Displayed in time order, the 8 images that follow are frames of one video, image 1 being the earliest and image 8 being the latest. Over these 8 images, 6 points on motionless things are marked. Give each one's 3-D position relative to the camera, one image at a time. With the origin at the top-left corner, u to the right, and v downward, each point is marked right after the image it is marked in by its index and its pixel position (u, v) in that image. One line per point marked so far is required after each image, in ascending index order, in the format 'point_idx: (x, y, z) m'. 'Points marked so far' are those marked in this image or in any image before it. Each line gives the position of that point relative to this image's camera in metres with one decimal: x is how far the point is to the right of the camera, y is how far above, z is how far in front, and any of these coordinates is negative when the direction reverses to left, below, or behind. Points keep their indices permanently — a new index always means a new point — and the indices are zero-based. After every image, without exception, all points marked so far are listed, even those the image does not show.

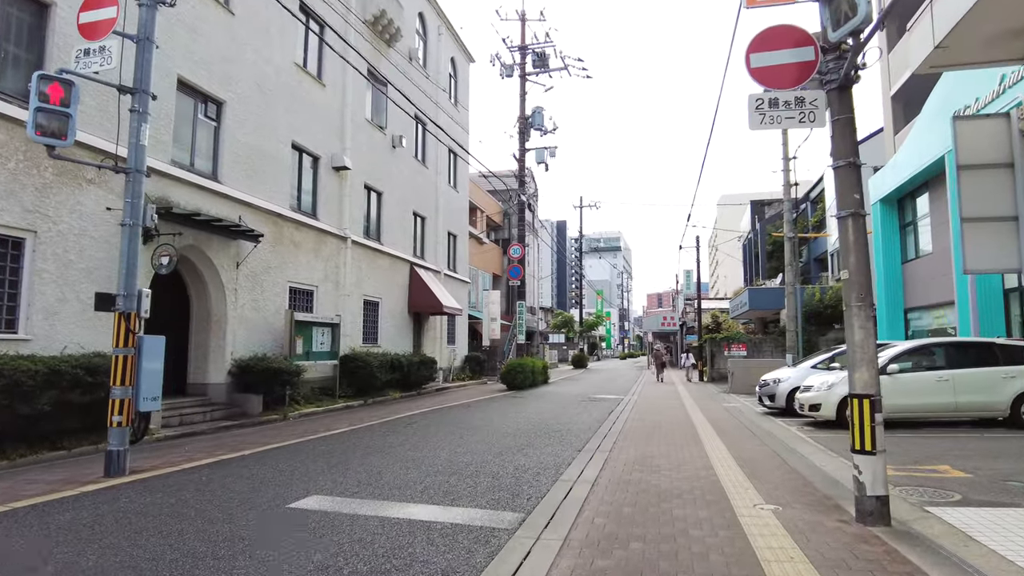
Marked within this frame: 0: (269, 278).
0: (-4.9, +0.2, +13.5) m
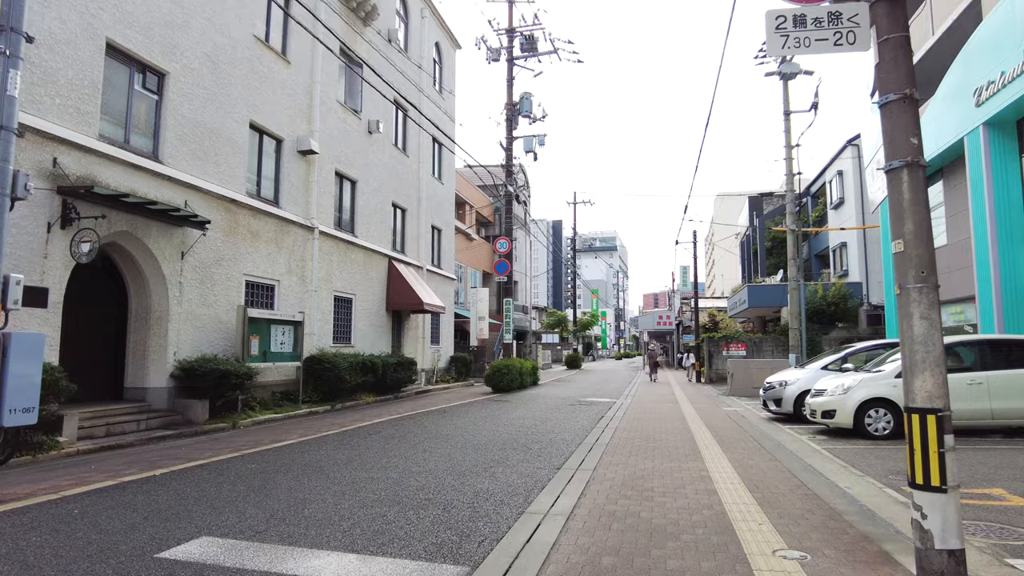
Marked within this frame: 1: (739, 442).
0: (-5.3, +0.3, +12.2) m
1: (+3.3, -2.2, +9.6) m
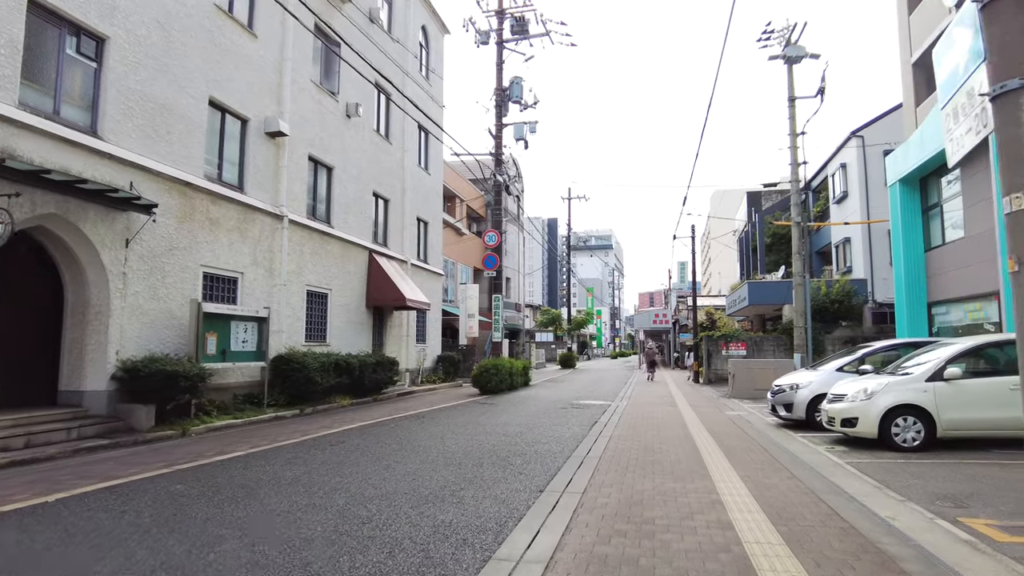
0: (-5.6, +0.4, +11.0) m
1: (+3.0, -2.1, +8.5) m
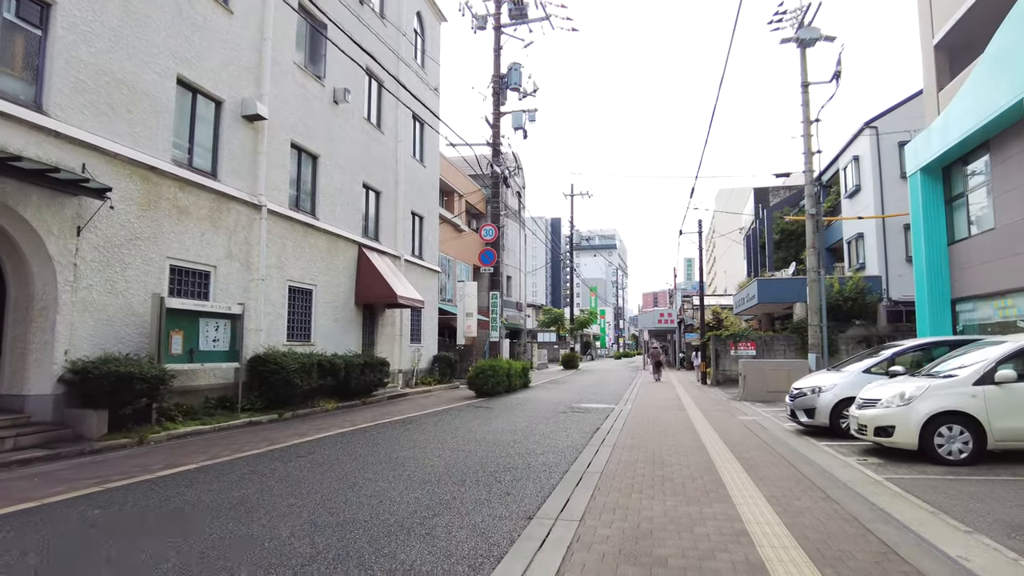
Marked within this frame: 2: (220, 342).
0: (-5.7, +0.5, +10.1) m
1: (+2.9, -2.0, +7.5) m
2: (-4.9, -0.9, +11.3) m
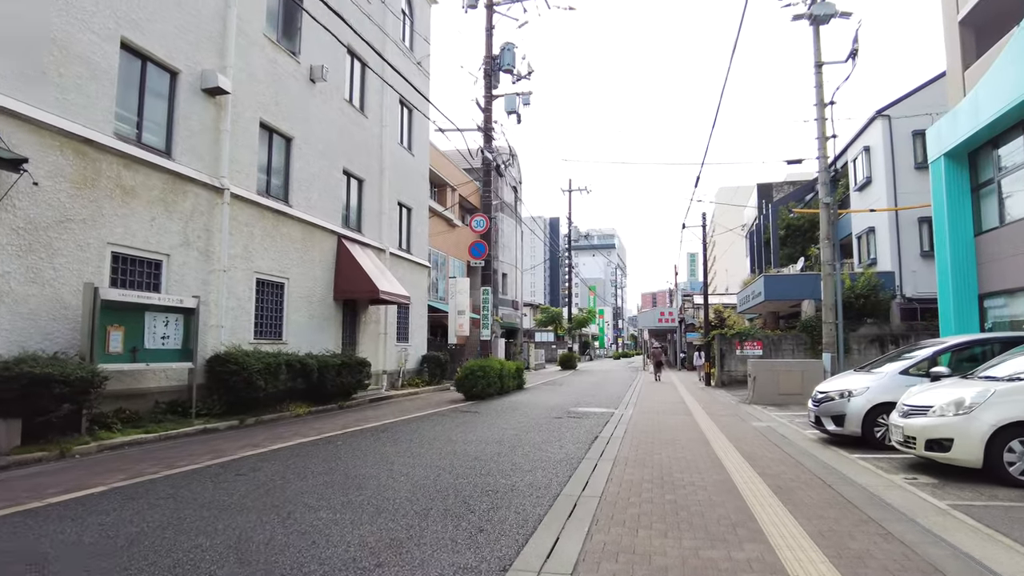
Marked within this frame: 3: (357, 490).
0: (-5.9, +0.7, +8.8) m
1: (+2.7, -1.9, +6.2) m
2: (-5.1, -0.8, +10.0) m
3: (-1.4, -1.8, +5.9) m
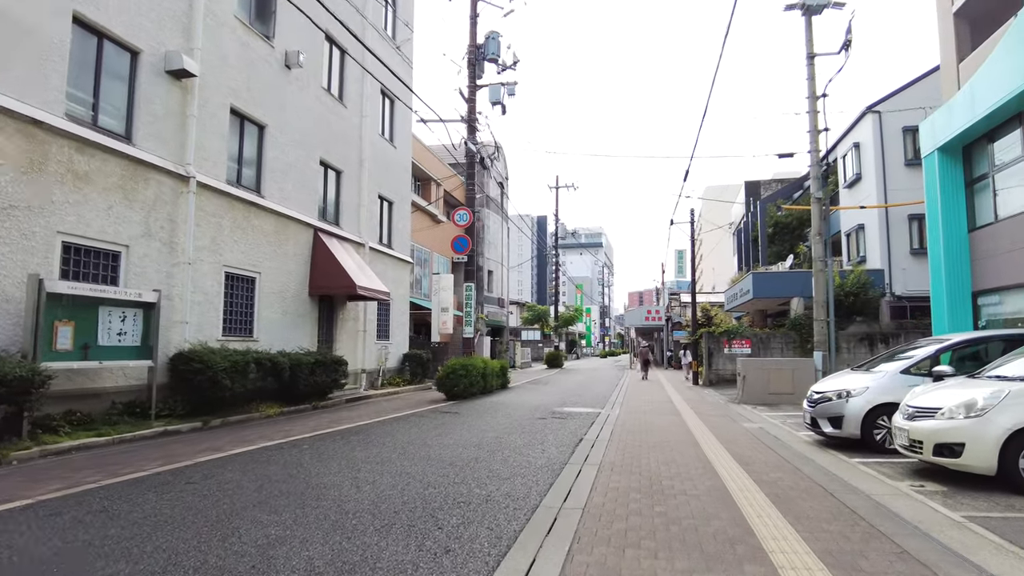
0: (-6.1, +0.8, +8.1) m
1: (+2.5, -1.8, +5.8) m
2: (-5.4, -0.7, +9.4) m
3: (-1.6, -1.7, +5.4) m
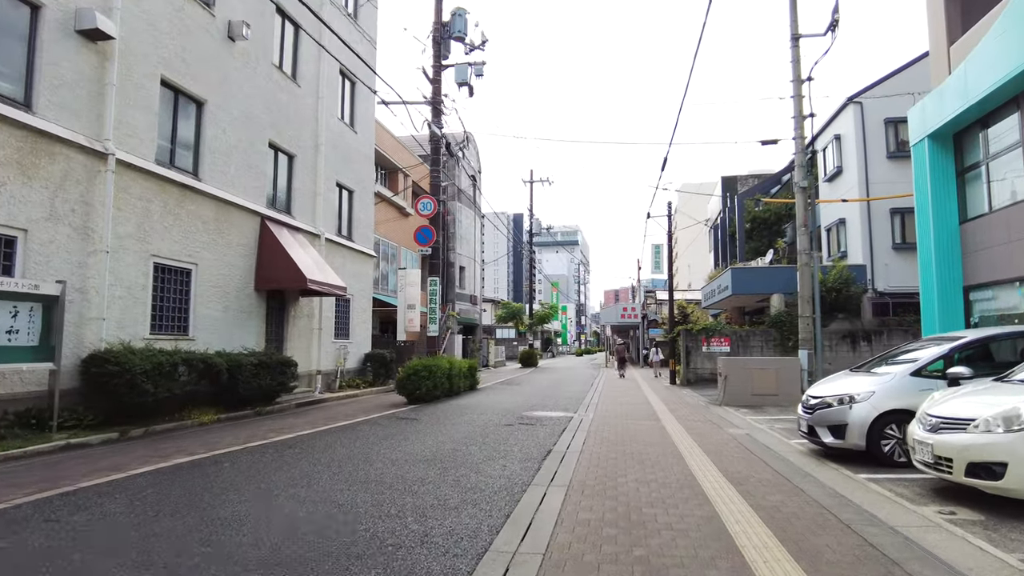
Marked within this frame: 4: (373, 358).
0: (-6.6, +0.9, +6.8) m
1: (+2.1, -1.7, +4.7) m
2: (-5.9, -0.6, +8.0) m
3: (-1.9, -1.6, +4.2) m
4: (-3.9, -2.0, +18.8) m
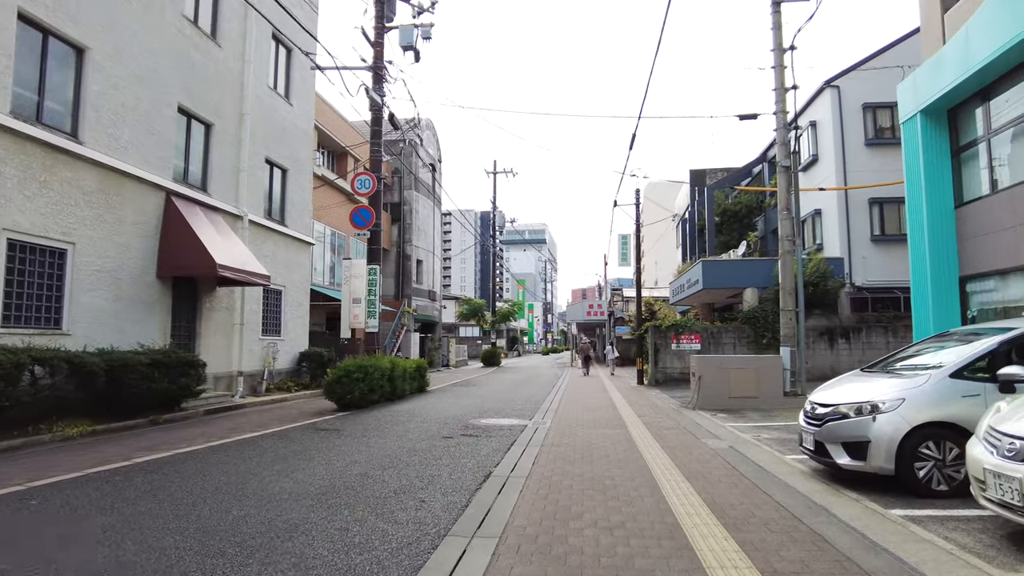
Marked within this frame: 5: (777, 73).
0: (-7.2, +1.1, +4.6) m
1: (+1.6, -1.5, +3.0) m
2: (-6.6, -0.3, +5.9) m
3: (-2.4, -1.4, +2.3) m
4: (-5.1, -1.7, +16.8) m
5: (+5.6, +4.5, +14.0) m
